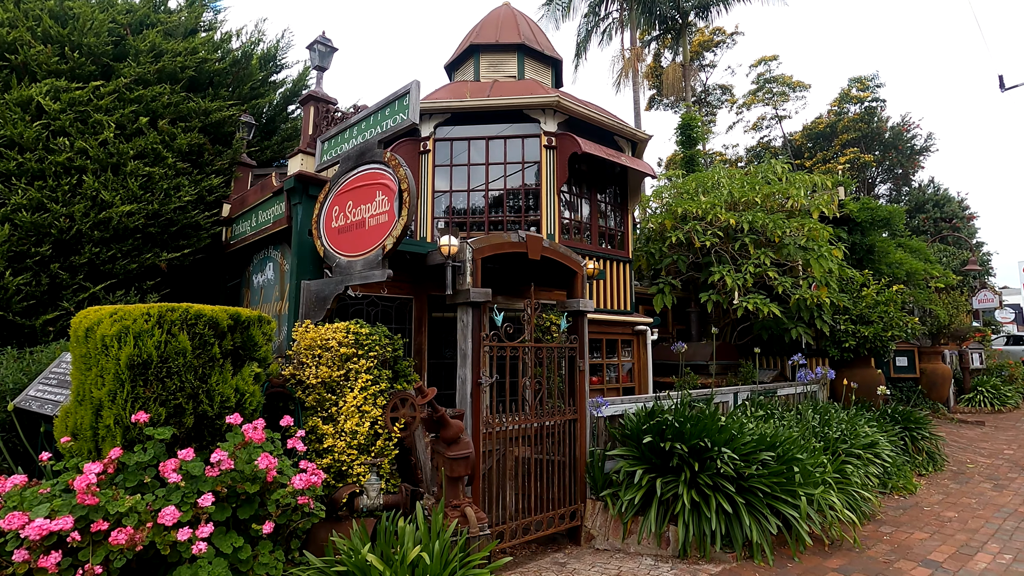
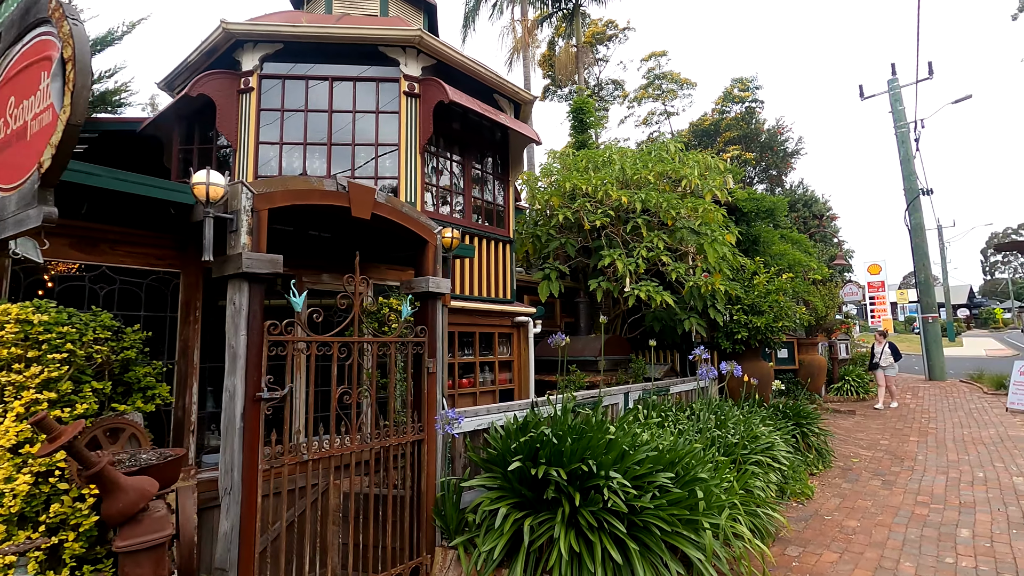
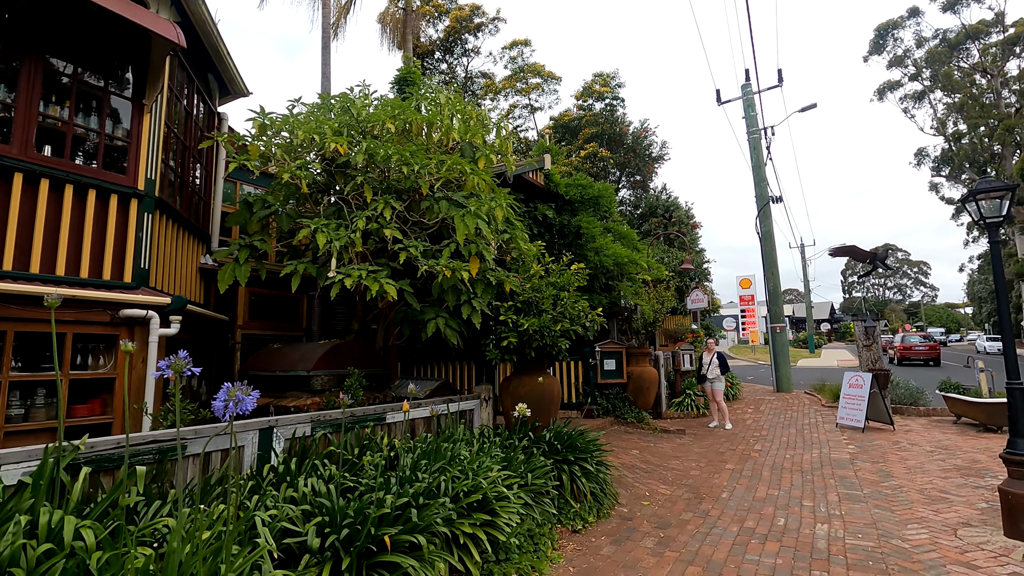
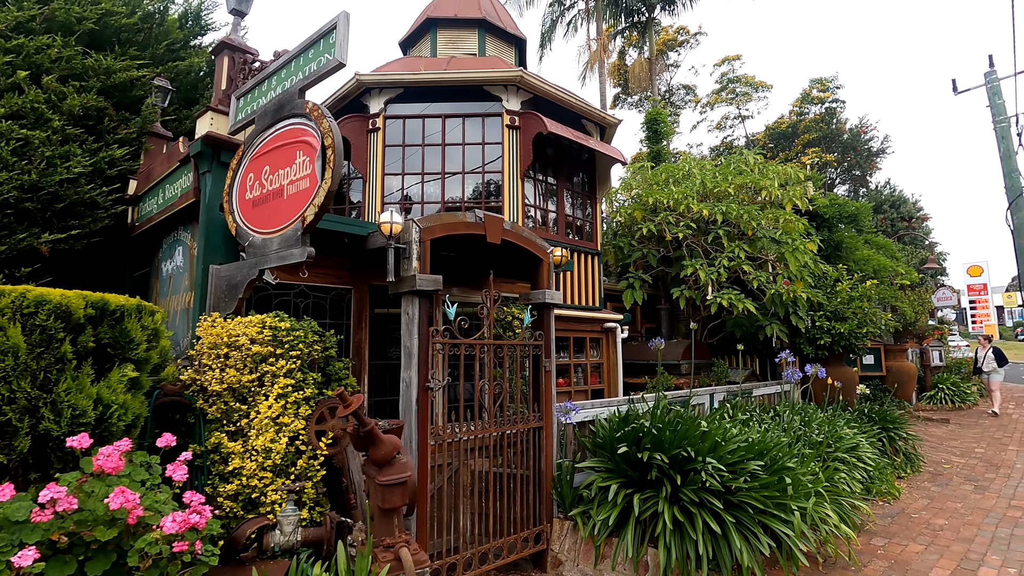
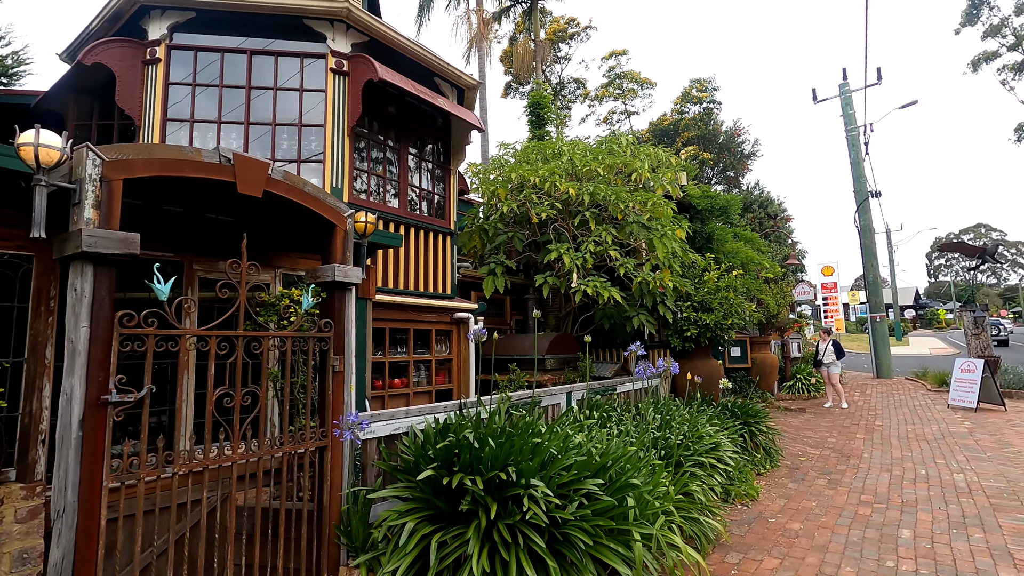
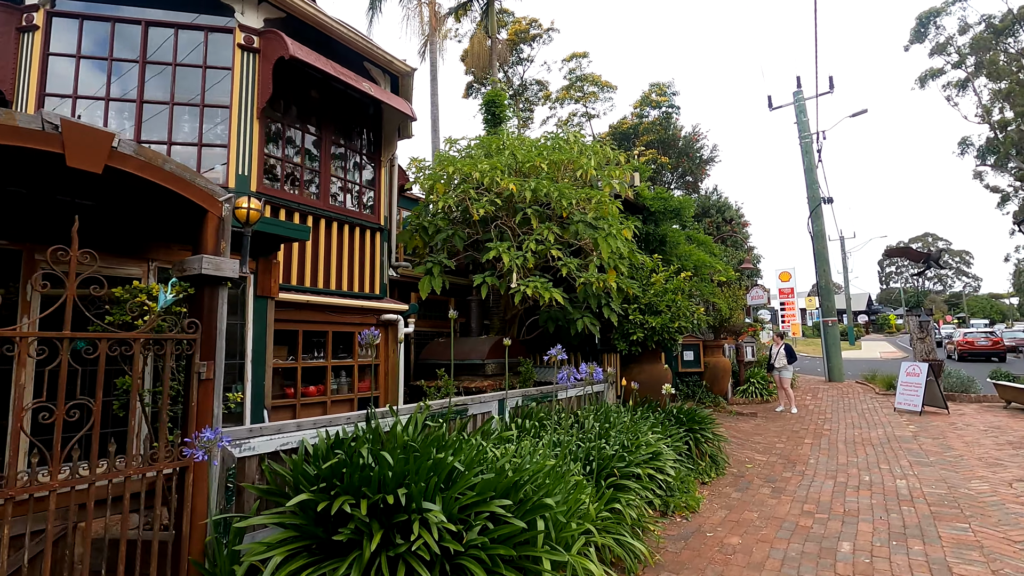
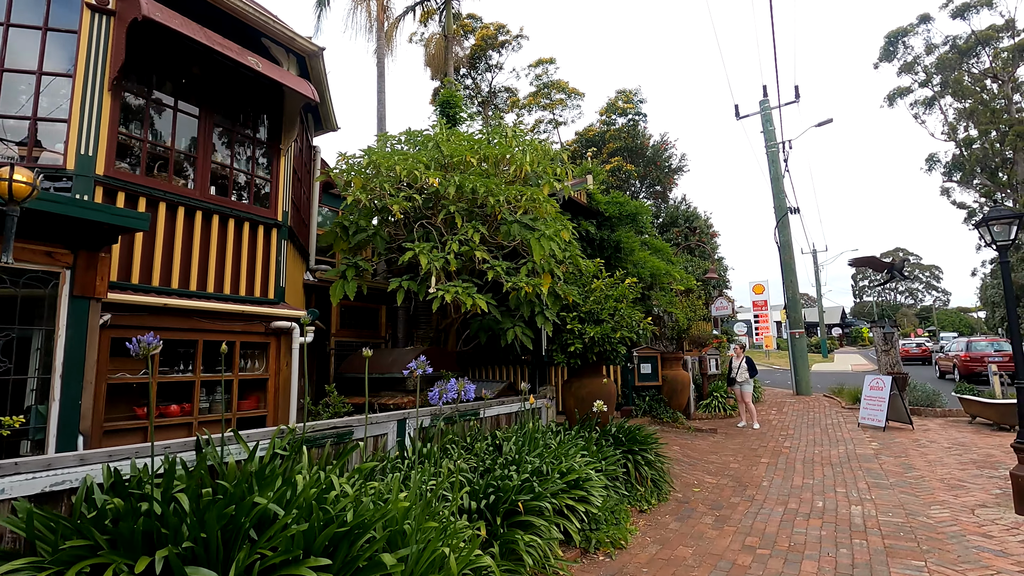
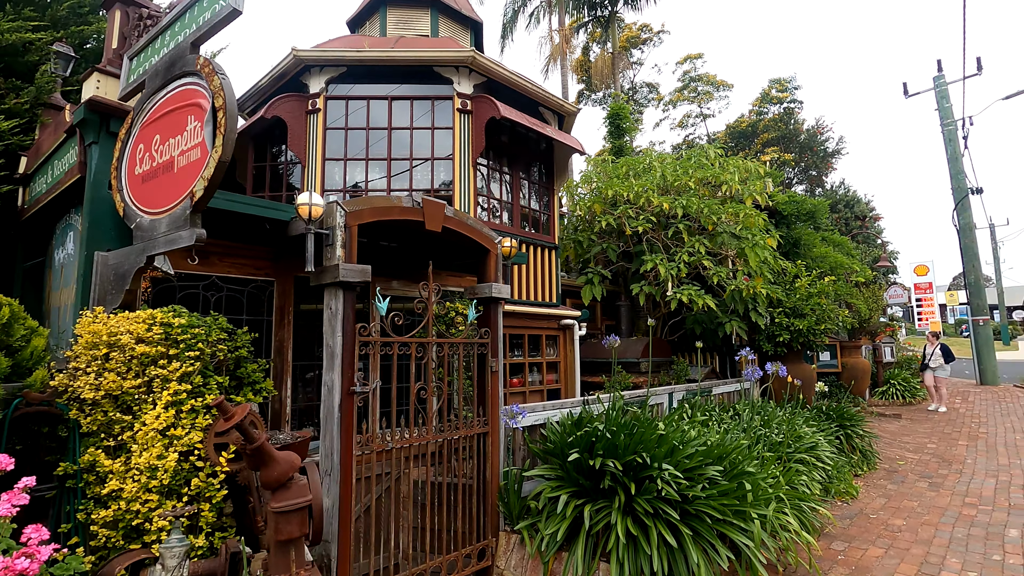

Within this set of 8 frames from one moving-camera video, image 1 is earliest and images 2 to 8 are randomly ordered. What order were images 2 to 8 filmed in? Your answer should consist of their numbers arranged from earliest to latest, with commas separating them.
4, 8, 2, 5, 6, 7, 3
